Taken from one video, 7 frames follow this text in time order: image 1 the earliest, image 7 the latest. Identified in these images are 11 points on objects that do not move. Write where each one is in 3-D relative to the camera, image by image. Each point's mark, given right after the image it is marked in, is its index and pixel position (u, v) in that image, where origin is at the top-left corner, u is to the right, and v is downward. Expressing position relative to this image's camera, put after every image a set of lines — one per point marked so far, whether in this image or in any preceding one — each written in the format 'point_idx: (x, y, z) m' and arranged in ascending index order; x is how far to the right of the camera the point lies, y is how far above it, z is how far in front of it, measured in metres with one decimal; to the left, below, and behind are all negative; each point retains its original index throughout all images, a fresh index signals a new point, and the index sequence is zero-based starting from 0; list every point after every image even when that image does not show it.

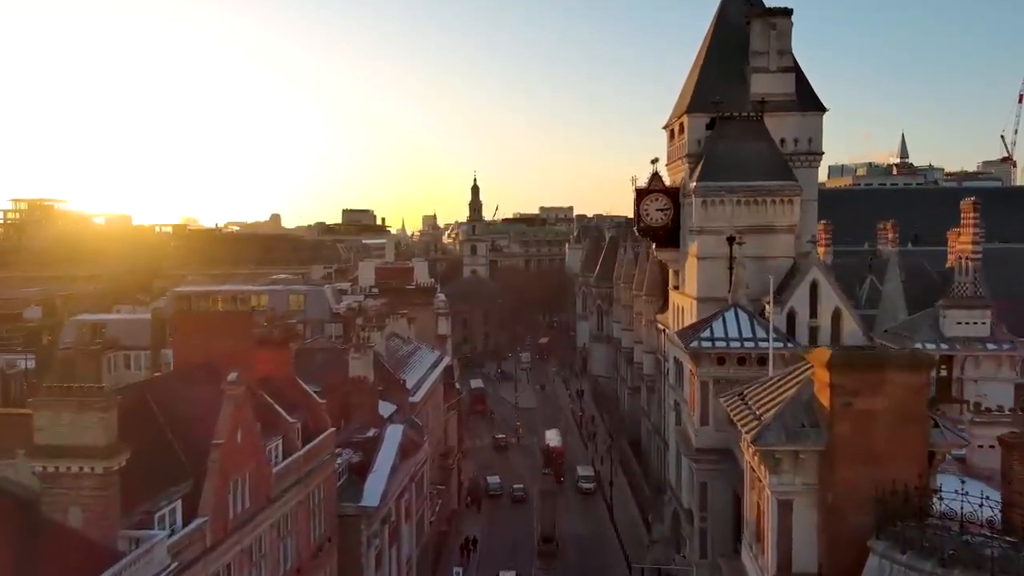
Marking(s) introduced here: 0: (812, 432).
0: (+4.8, -2.3, +15.5) m
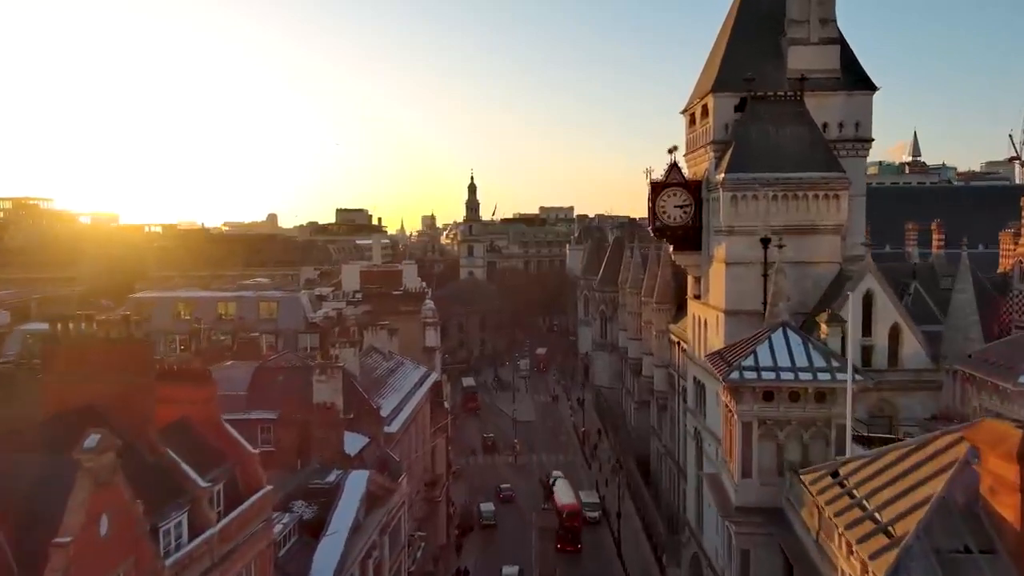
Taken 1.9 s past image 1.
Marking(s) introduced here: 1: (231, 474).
0: (+4.6, -2.7, +9.7) m
1: (-5.4, -3.6, +19.1) m
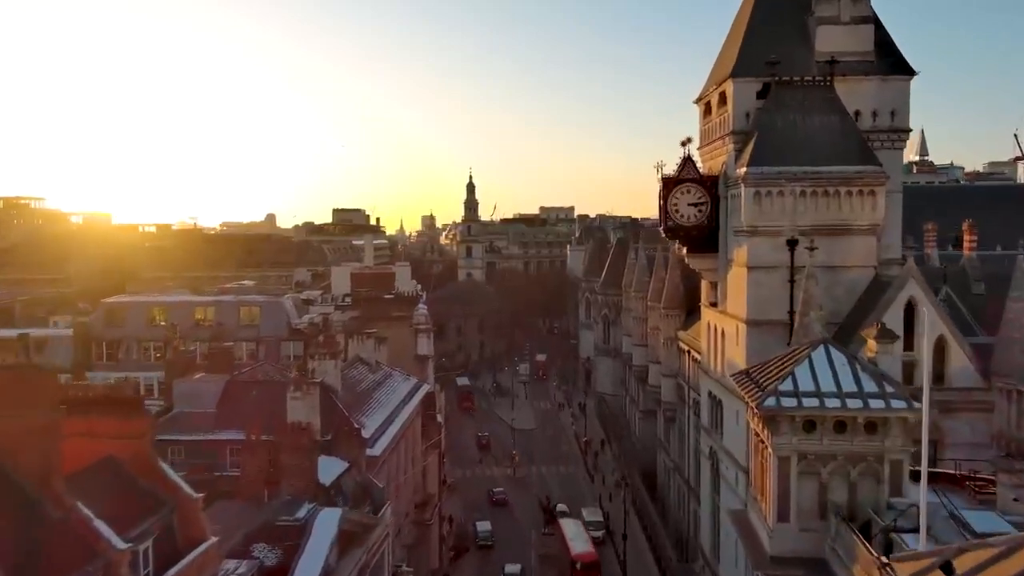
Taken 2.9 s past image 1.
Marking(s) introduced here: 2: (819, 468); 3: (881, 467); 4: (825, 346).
0: (+4.5, -2.8, +6.4) m
1: (-5.5, -3.7, +15.8) m
2: (+5.6, -3.3, +18.3) m
3: (+6.7, -3.3, +18.1) m
4: (+6.0, -1.1, +19.2) m
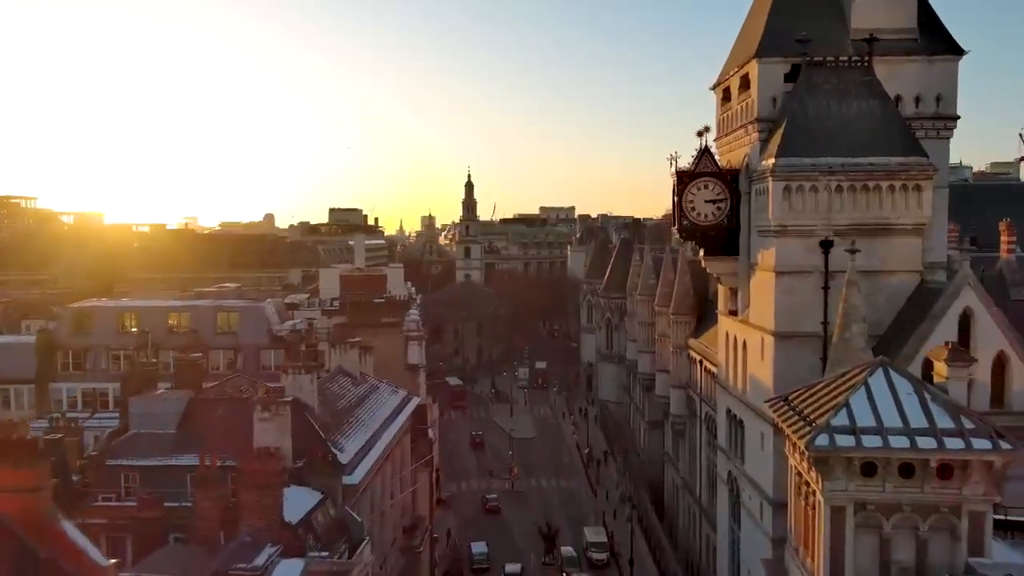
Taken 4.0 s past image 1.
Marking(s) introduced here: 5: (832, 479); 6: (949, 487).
0: (+4.4, -3.0, +3.0) m
1: (-5.6, -3.9, +12.4) m
2: (+5.5, -3.5, +15.0) m
3: (+6.6, -3.4, +14.8) m
4: (+5.9, -1.3, +15.8) m
5: (+4.8, -2.9, +14.9) m
6: (+6.5, -2.9, +14.8) m
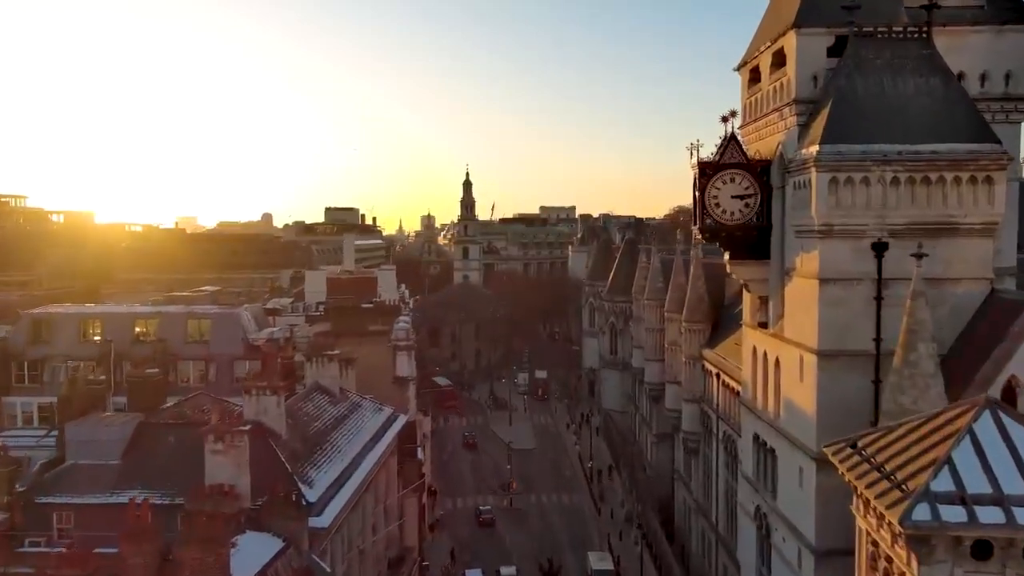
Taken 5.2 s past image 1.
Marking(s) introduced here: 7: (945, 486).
0: (+4.3, -3.2, -0.8) m
1: (-5.7, -4.1, +8.7) m
2: (+5.4, -3.7, +11.2) m
3: (+6.5, -3.7, +11.0) m
4: (+5.8, -1.5, +12.0) m
5: (+4.7, -3.1, +11.2) m
6: (+6.4, -3.2, +11.0) m
7: (+4.9, -2.2, +11.3) m
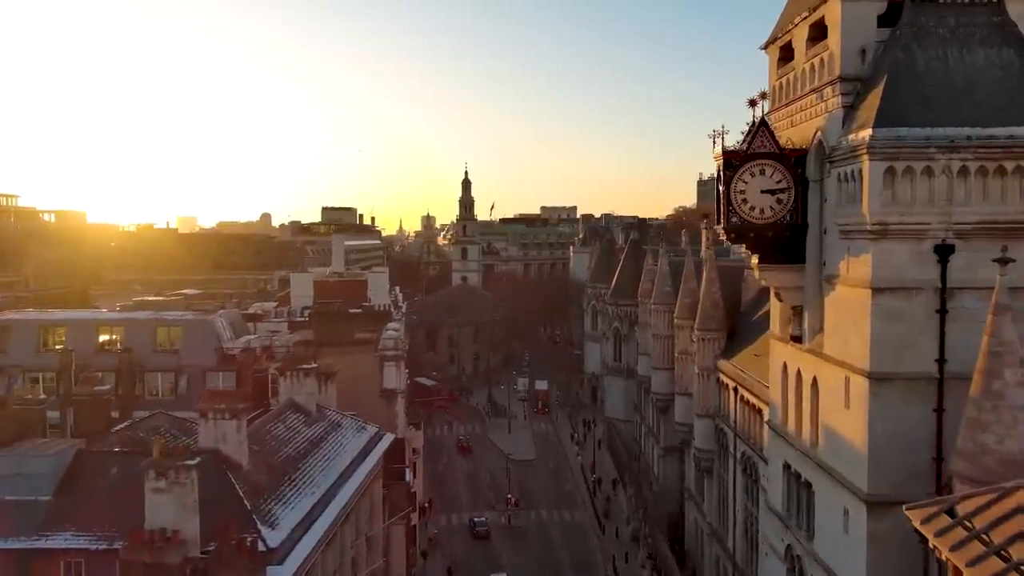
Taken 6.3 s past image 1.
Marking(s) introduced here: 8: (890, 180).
0: (+4.2, -3.4, -4.1) m
1: (-5.8, -4.3, +5.4) m
2: (+5.3, -3.9, +7.9) m
3: (+6.4, -3.8, +7.6) m
4: (+5.7, -1.7, +8.7) m
5: (+4.6, -3.3, +7.8) m
6: (+6.3, -3.3, +7.7) m
7: (+4.8, -2.4, +8.0) m
8: (+6.6, +1.9, +17.3) m
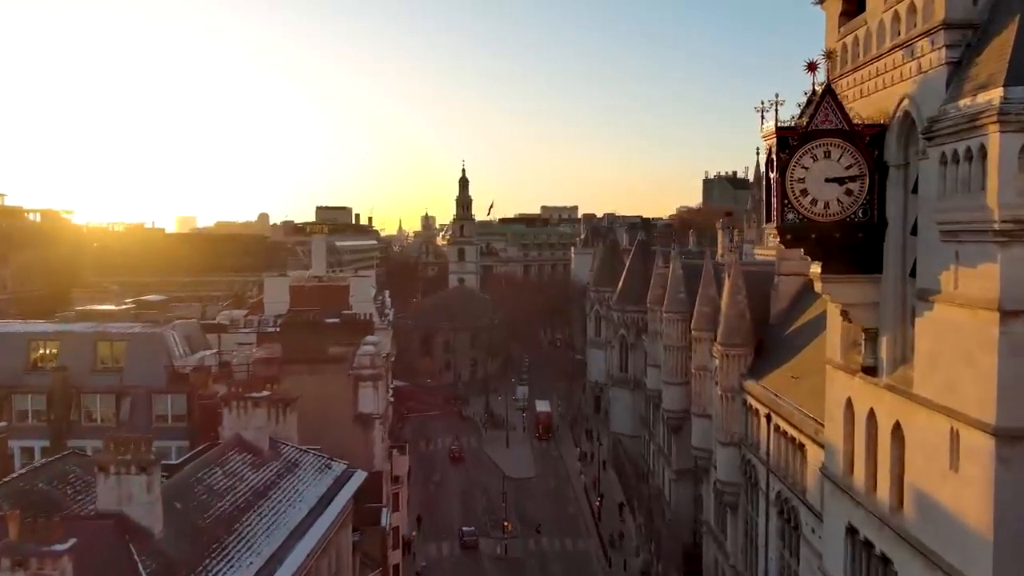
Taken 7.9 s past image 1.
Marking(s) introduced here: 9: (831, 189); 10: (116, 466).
0: (+4.0, -3.7, -9.1) m
1: (-6.0, -4.6, +0.4) m
2: (+5.2, -4.2, +2.9) m
3: (+6.2, -4.1, +2.7) m
4: (+5.6, -2.0, +3.7) m
5: (+4.4, -3.5, +2.9) m
6: (+6.1, -3.6, +2.7) m
7: (+4.6, -2.7, +3.0) m
8: (+6.4, +1.6, +12.4) m
9: (+5.2, +1.6, +16.3) m
10: (-6.7, -3.0, +16.9) m
